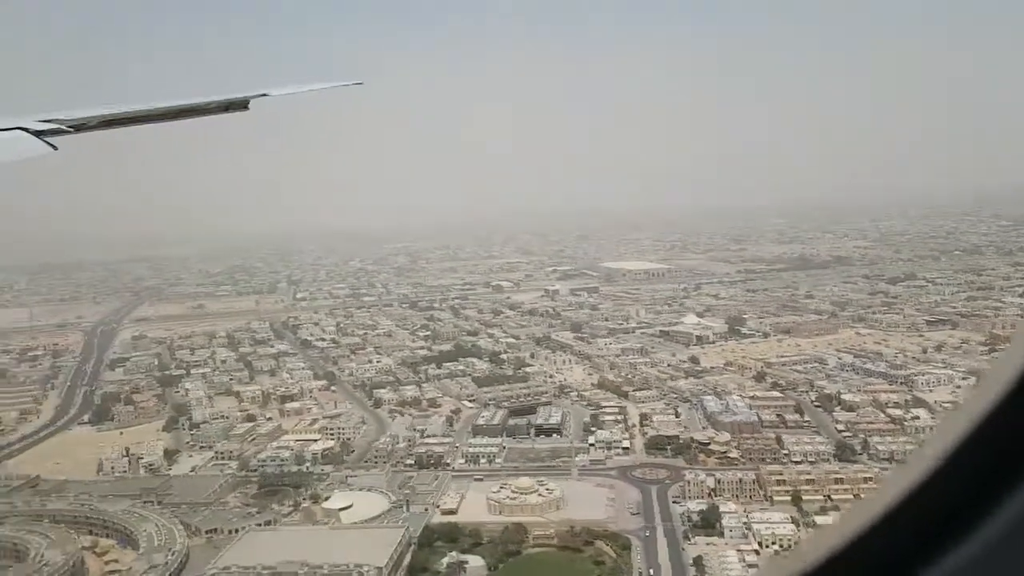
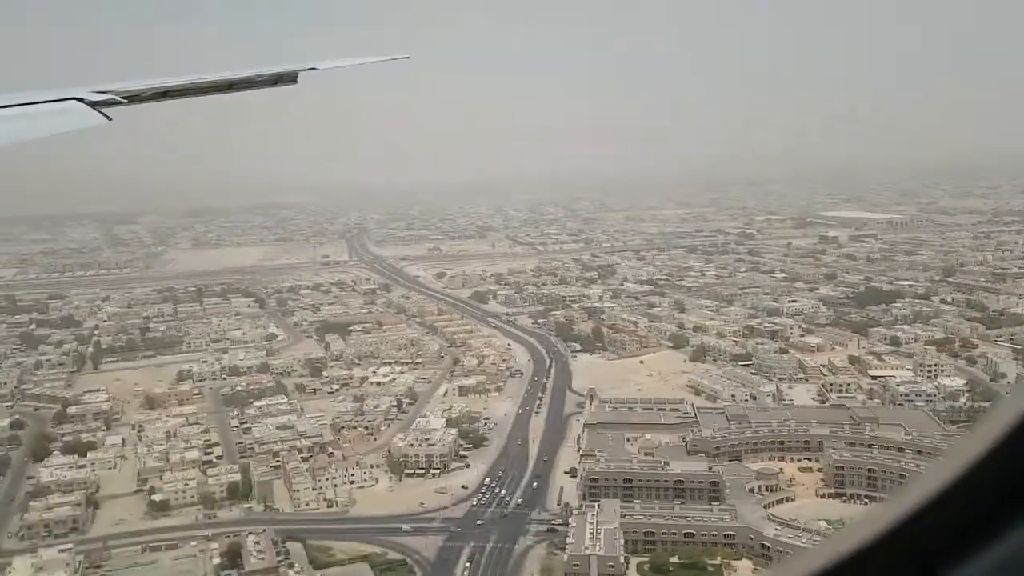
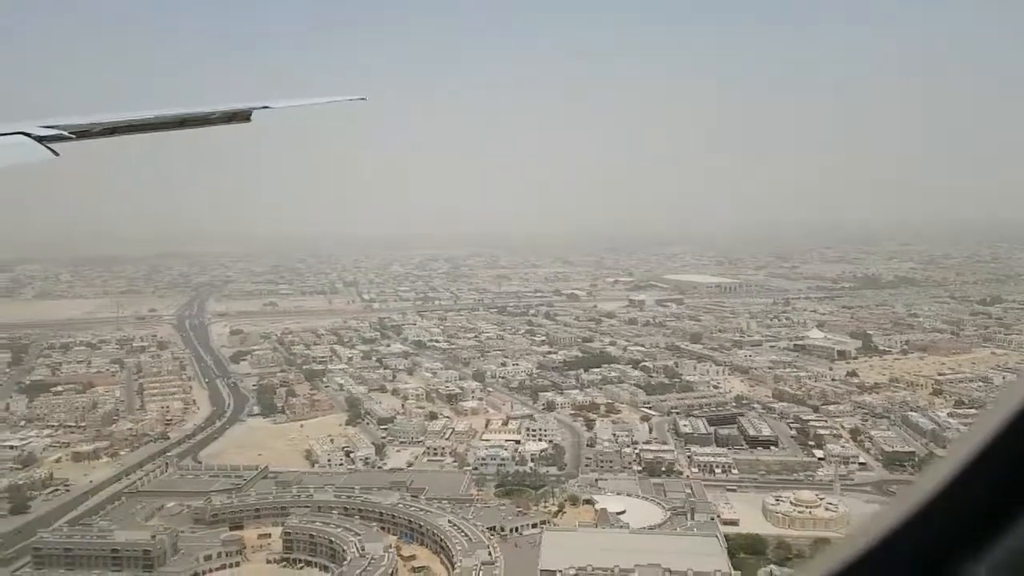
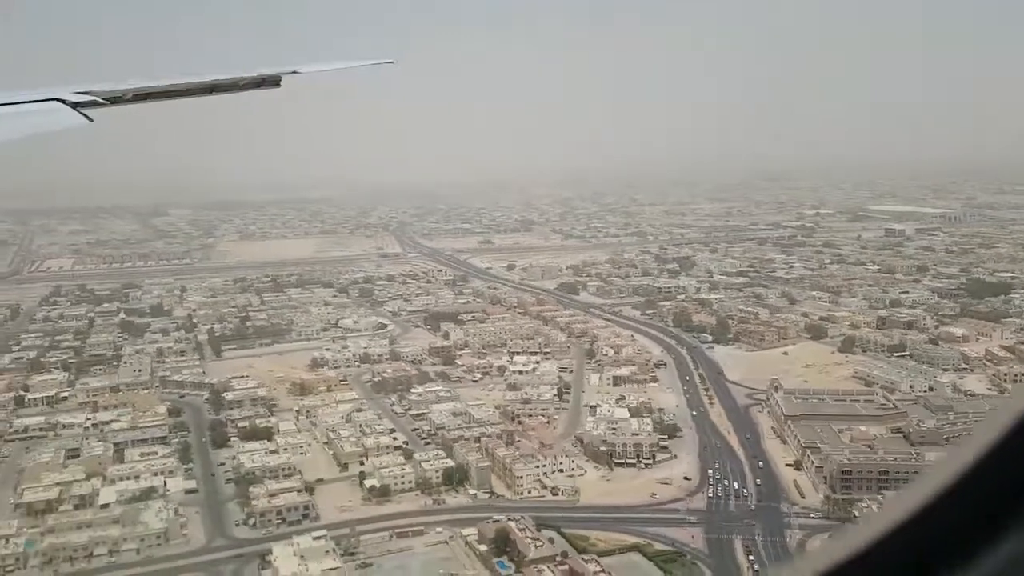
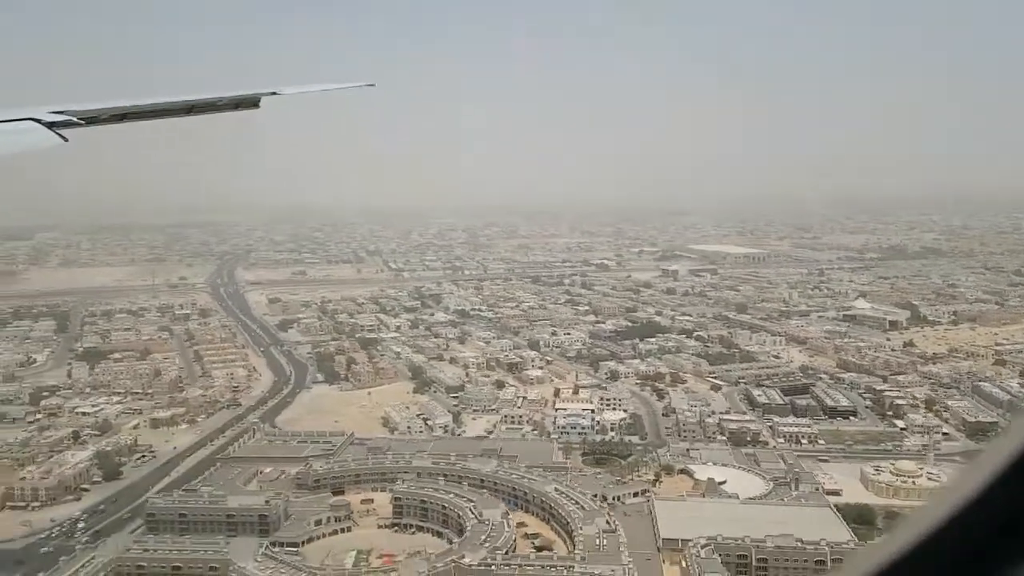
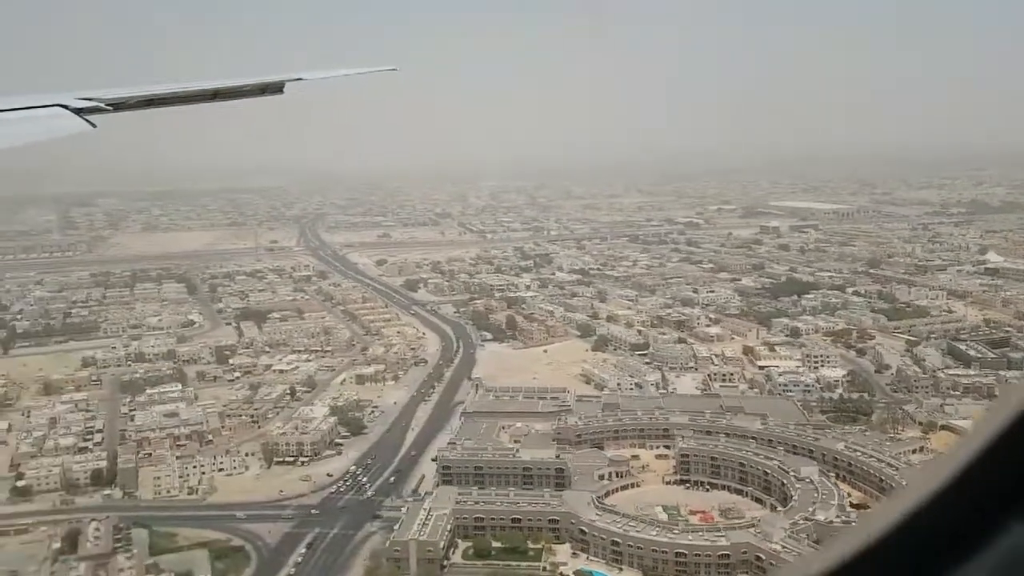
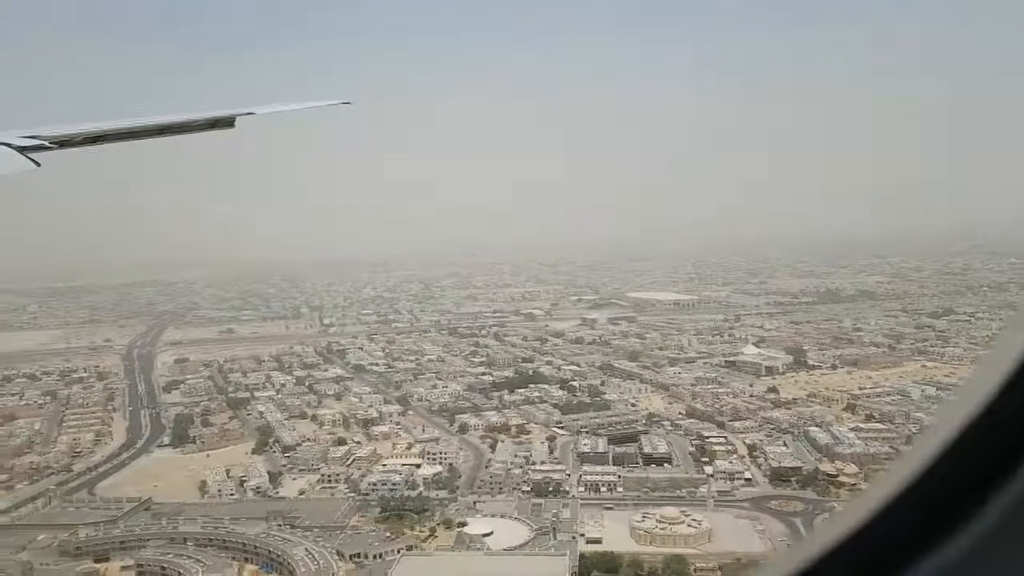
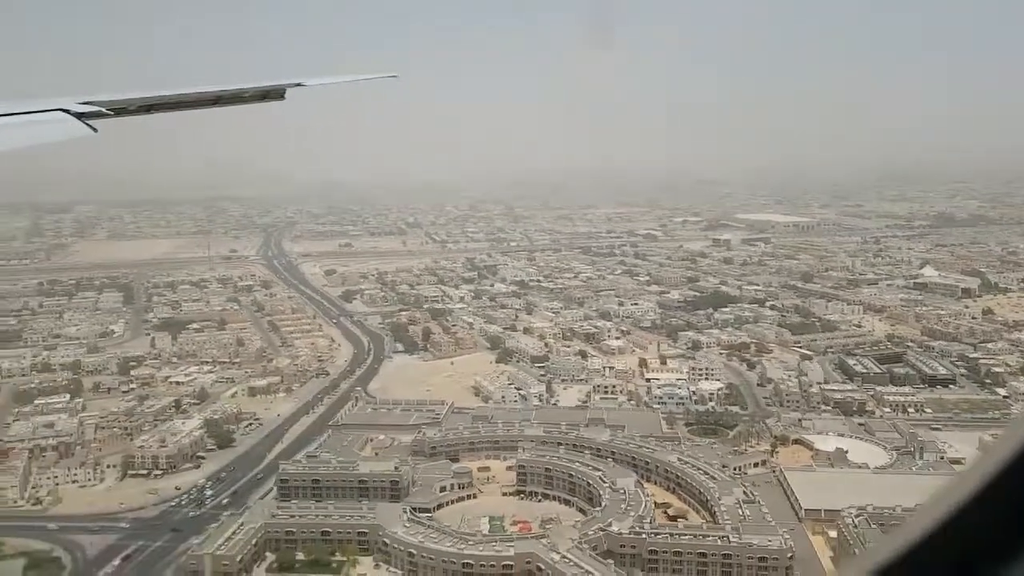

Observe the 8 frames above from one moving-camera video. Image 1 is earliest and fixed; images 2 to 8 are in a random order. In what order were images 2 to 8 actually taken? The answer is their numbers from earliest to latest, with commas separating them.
7, 3, 5, 8, 6, 2, 4
